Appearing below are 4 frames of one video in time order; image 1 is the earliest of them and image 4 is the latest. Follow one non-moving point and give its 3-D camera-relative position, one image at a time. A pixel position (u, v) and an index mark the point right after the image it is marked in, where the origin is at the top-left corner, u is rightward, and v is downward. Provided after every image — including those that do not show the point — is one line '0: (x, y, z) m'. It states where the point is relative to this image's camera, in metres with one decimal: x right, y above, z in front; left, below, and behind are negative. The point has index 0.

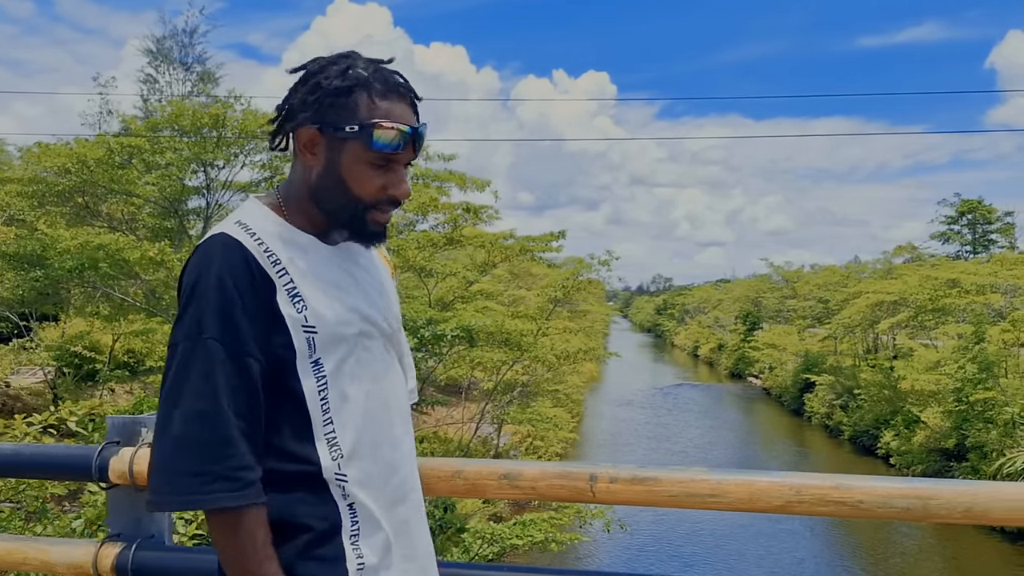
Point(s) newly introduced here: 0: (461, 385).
0: (-0.9, -1.8, +15.9) m
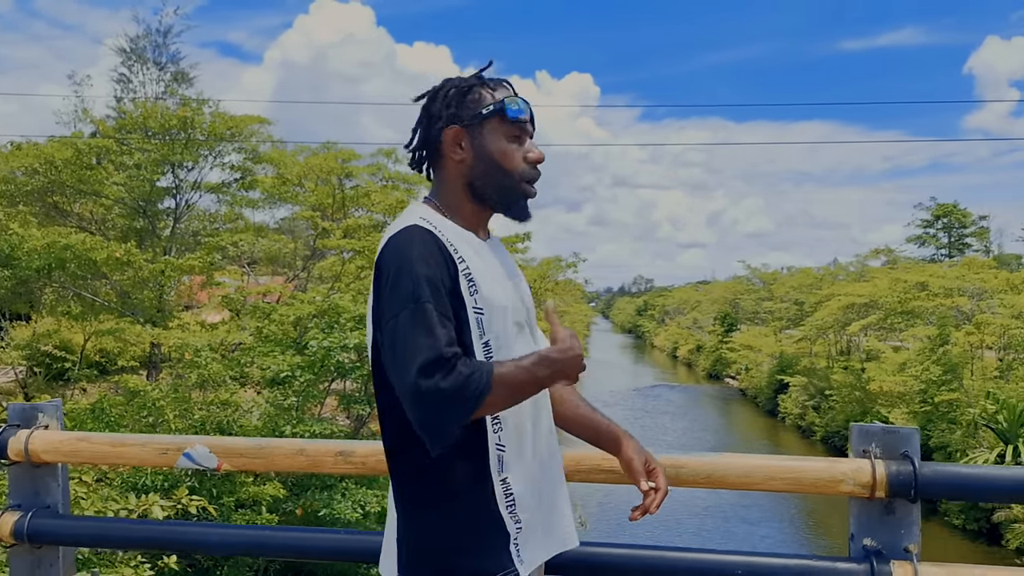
0: (-1.5, -1.8, +16.1) m
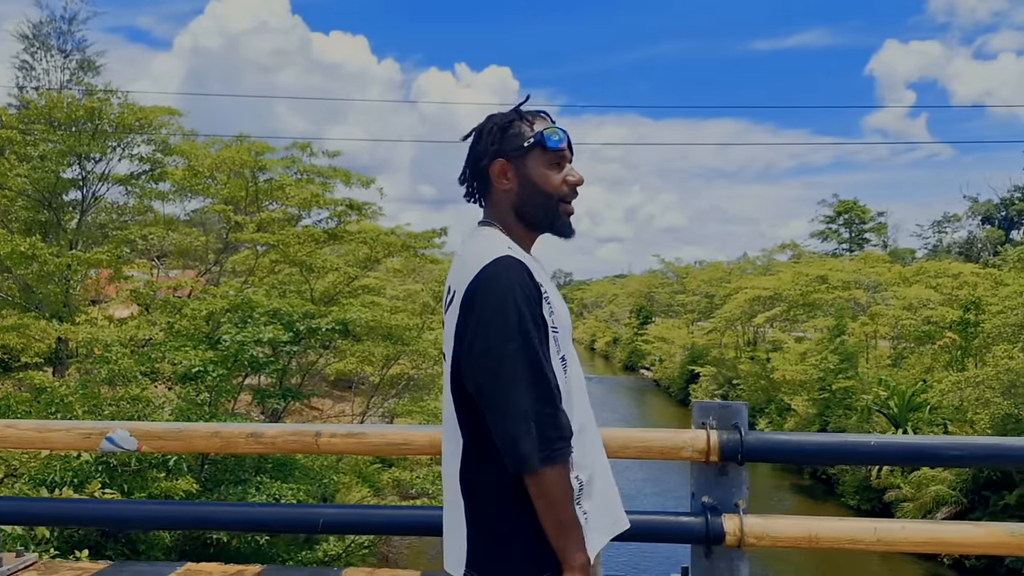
0: (-3.0, -1.7, +16.1) m
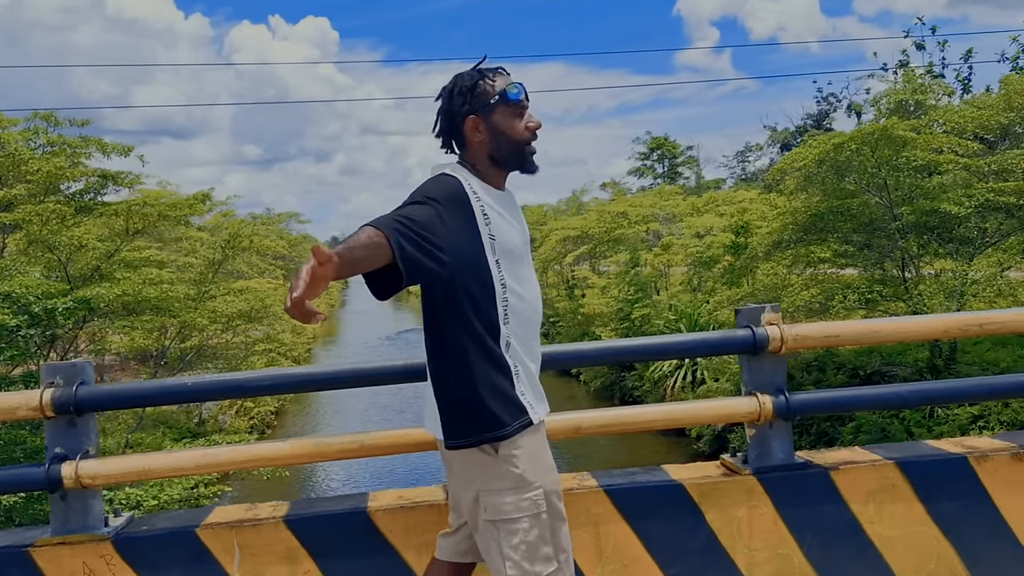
0: (-6.7, -1.2, +15.6) m
